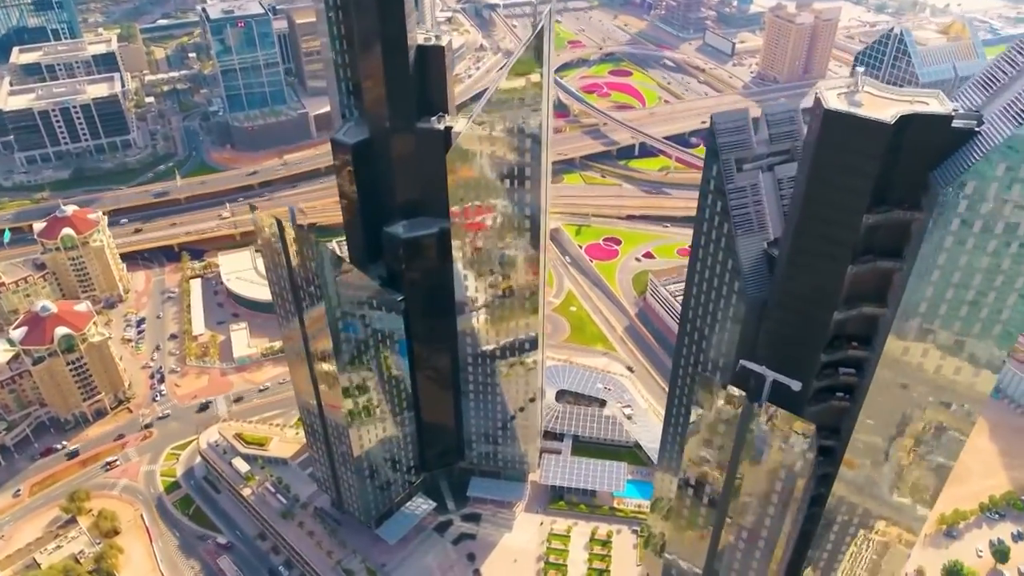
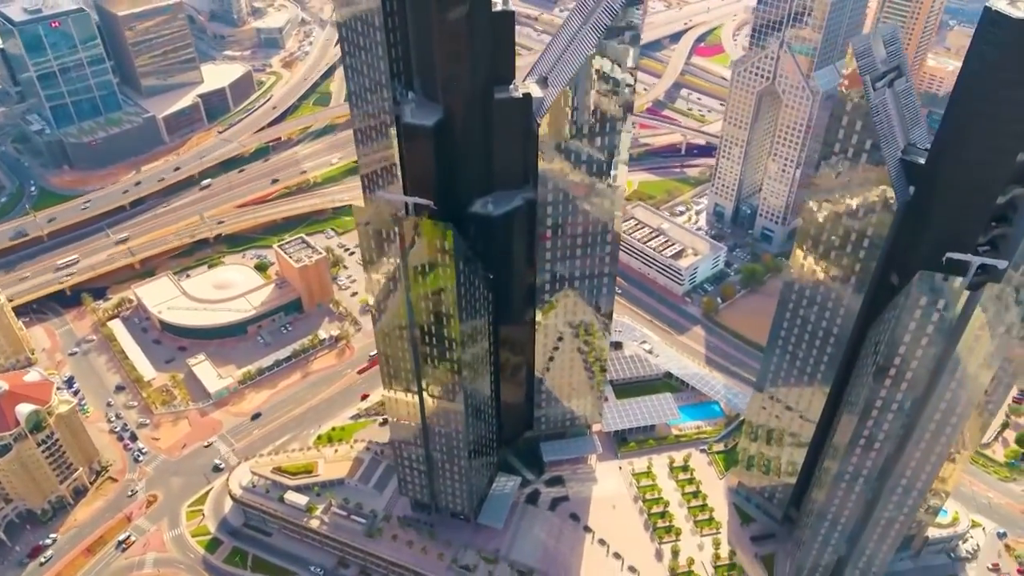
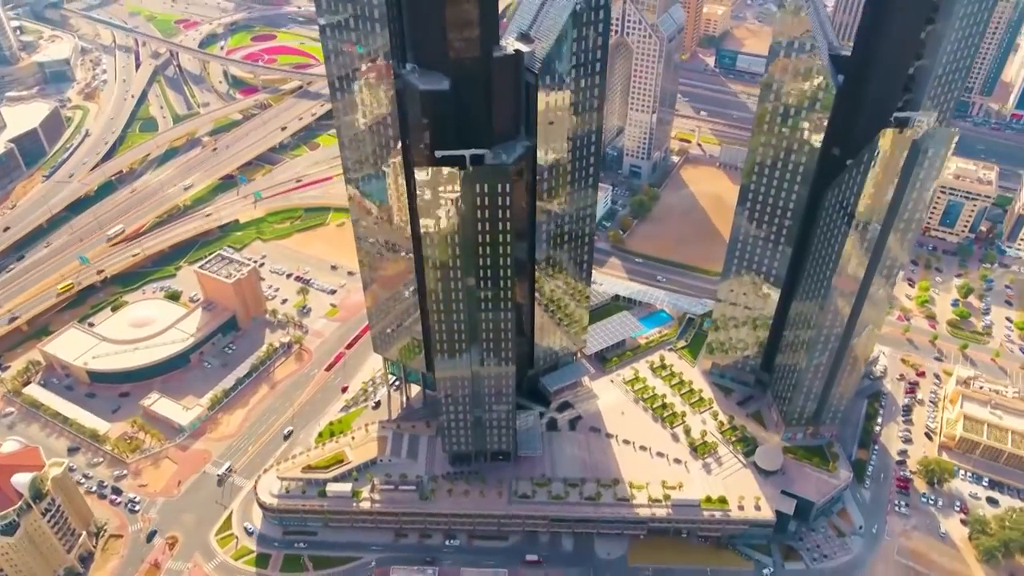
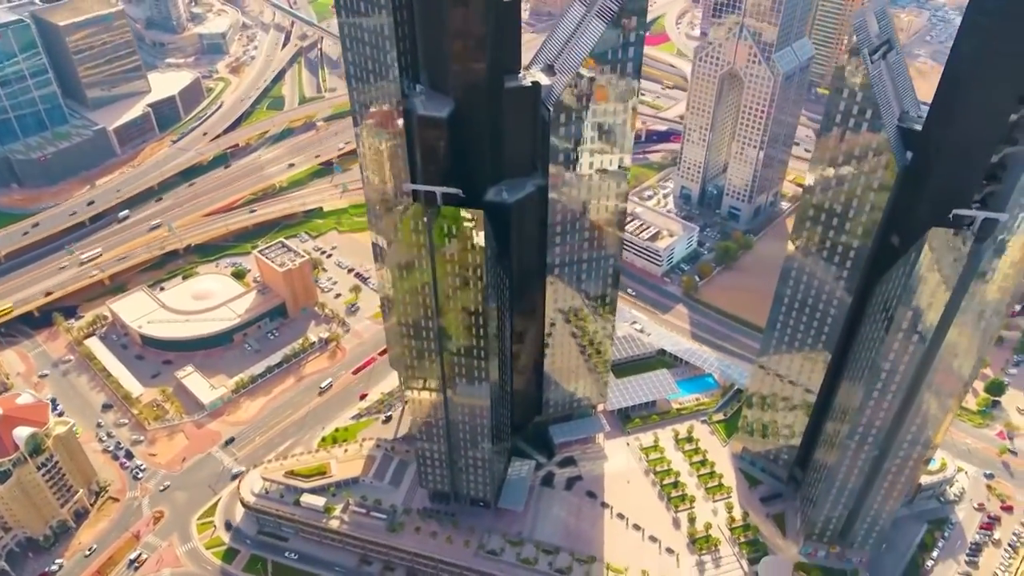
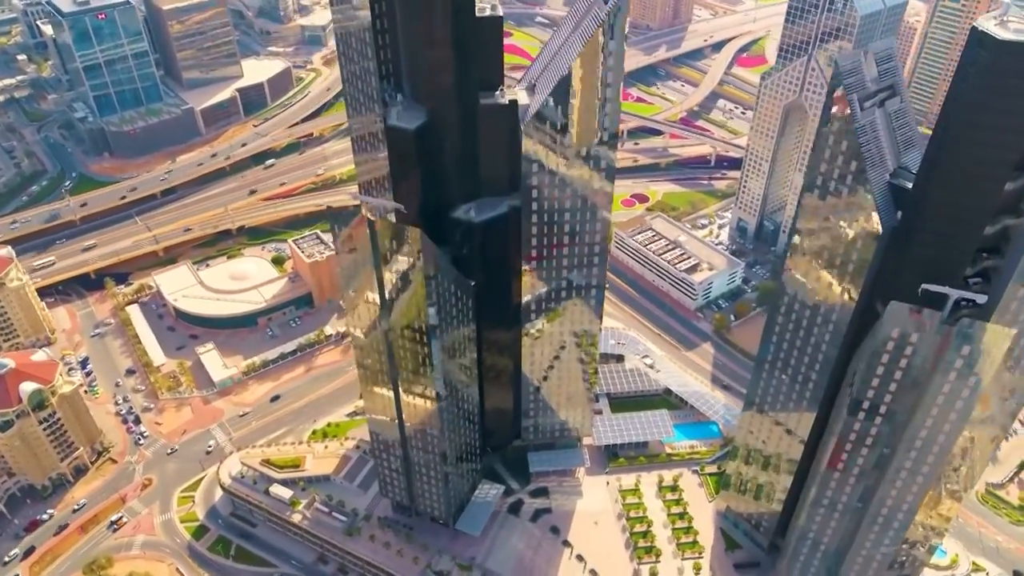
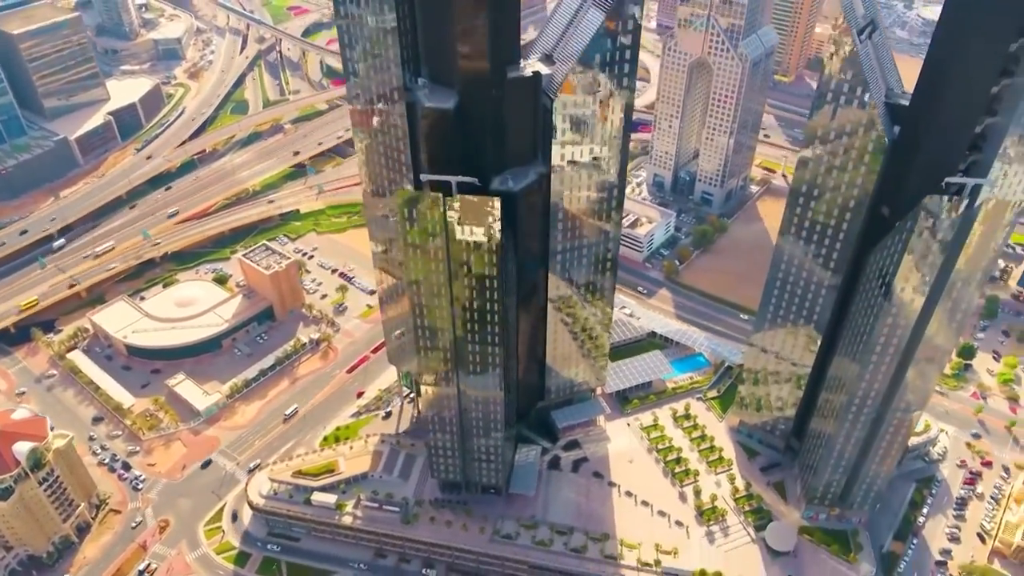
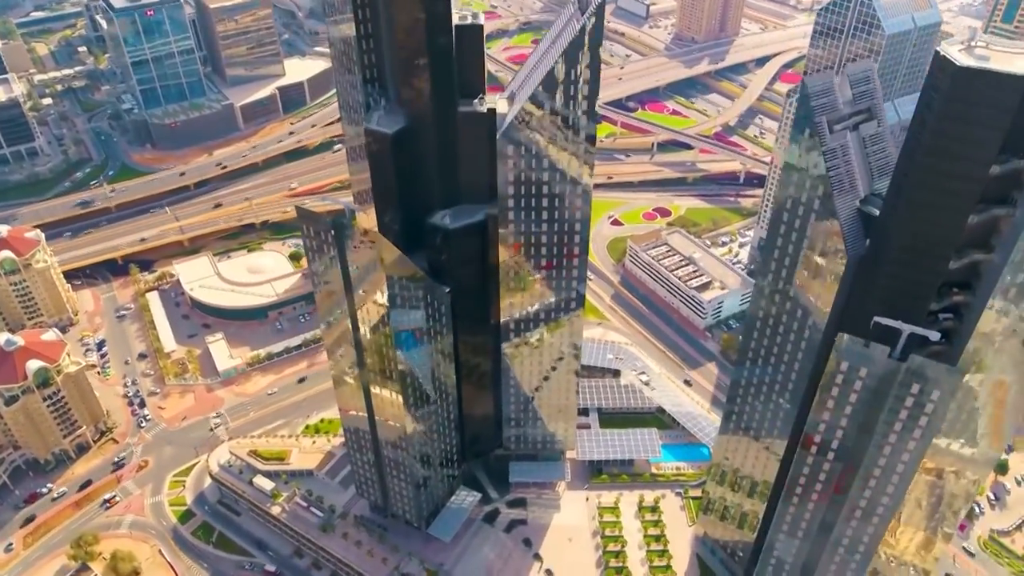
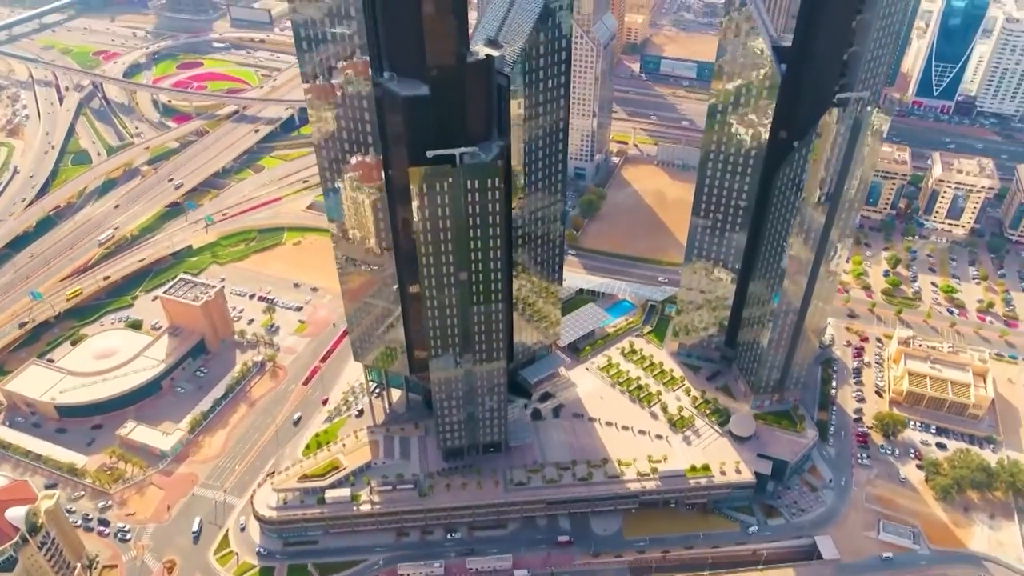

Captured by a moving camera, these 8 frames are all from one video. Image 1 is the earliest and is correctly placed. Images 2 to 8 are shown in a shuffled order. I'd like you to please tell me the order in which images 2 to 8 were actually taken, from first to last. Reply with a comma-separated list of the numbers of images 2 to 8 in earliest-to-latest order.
7, 5, 2, 4, 6, 3, 8
